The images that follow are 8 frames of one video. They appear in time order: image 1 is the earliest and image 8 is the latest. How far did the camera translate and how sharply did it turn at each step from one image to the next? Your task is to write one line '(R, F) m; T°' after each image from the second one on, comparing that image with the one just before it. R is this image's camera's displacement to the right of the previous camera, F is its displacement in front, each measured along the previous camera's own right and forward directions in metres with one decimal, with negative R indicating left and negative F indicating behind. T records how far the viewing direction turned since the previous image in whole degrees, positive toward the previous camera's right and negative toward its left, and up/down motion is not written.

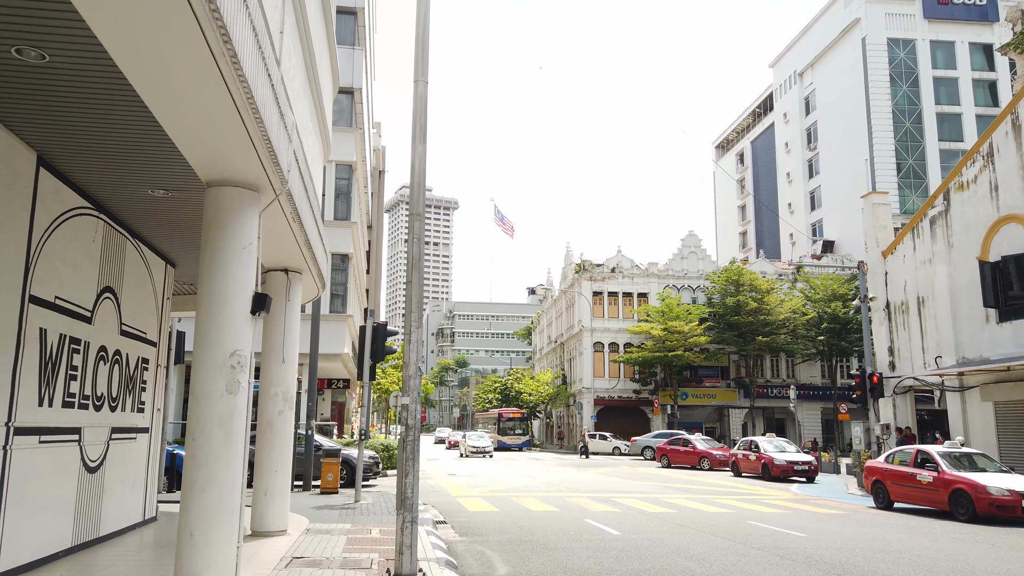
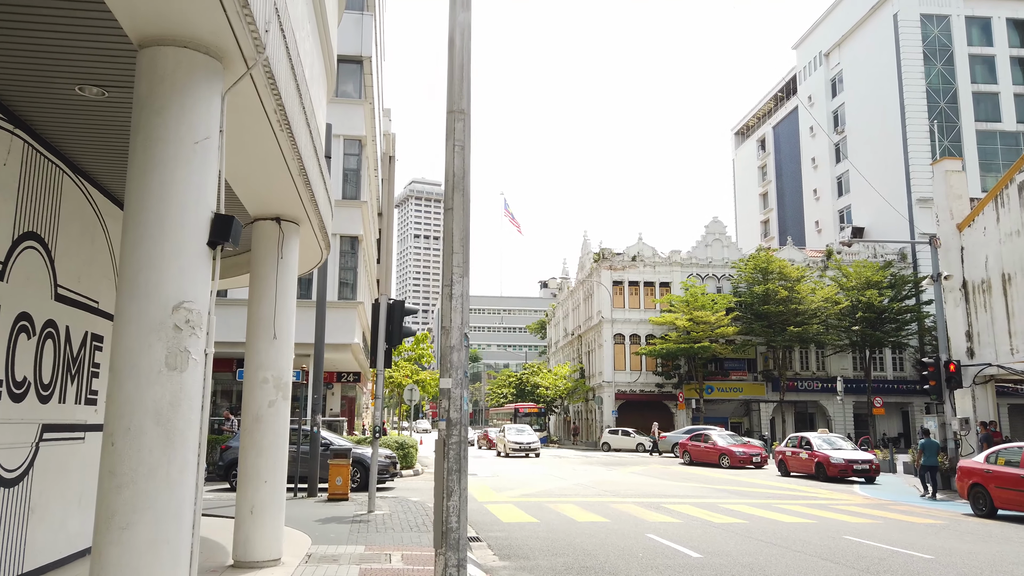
(-0.6, +2.5) m; -1°
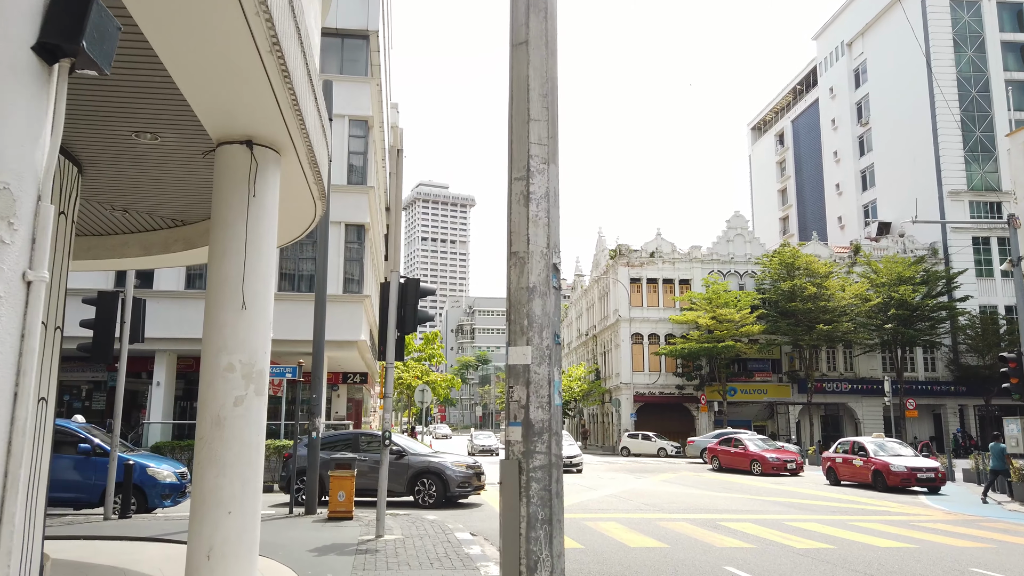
(-0.4, +2.3) m; -1°
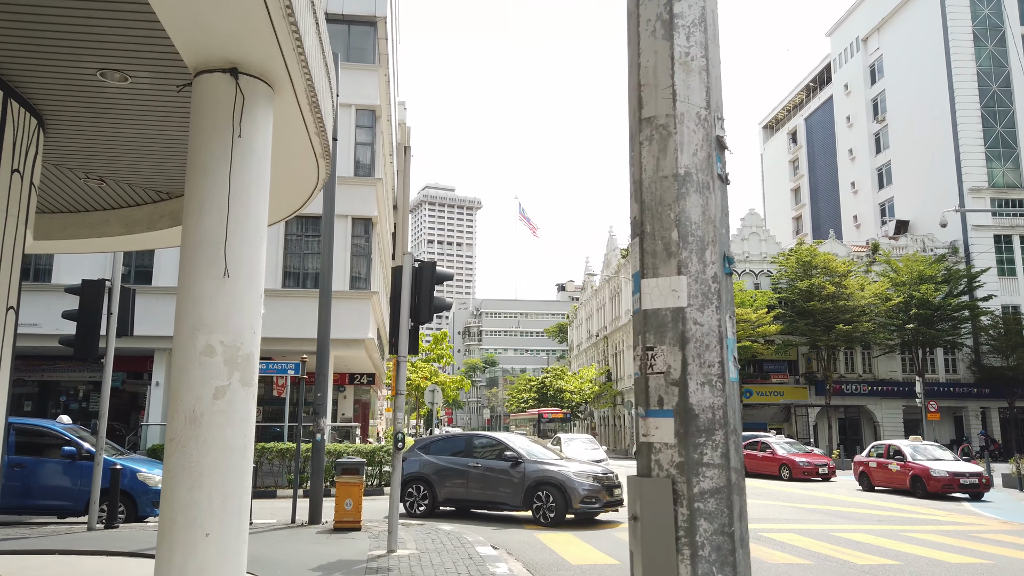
(-0.3, +1.1) m; 0°
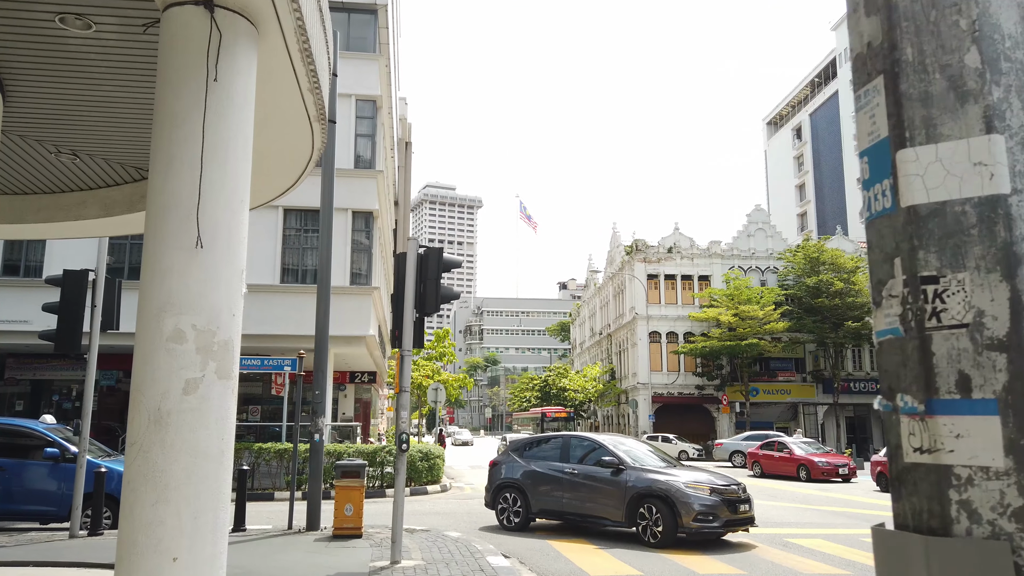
(-0.1, +0.7) m; 0°
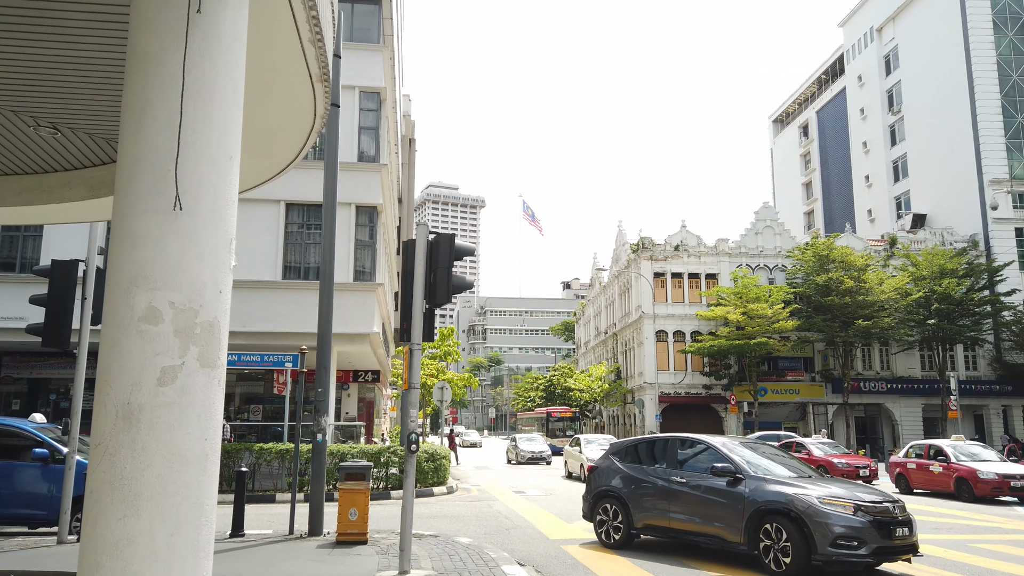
(-0.2, +0.6) m; 0°
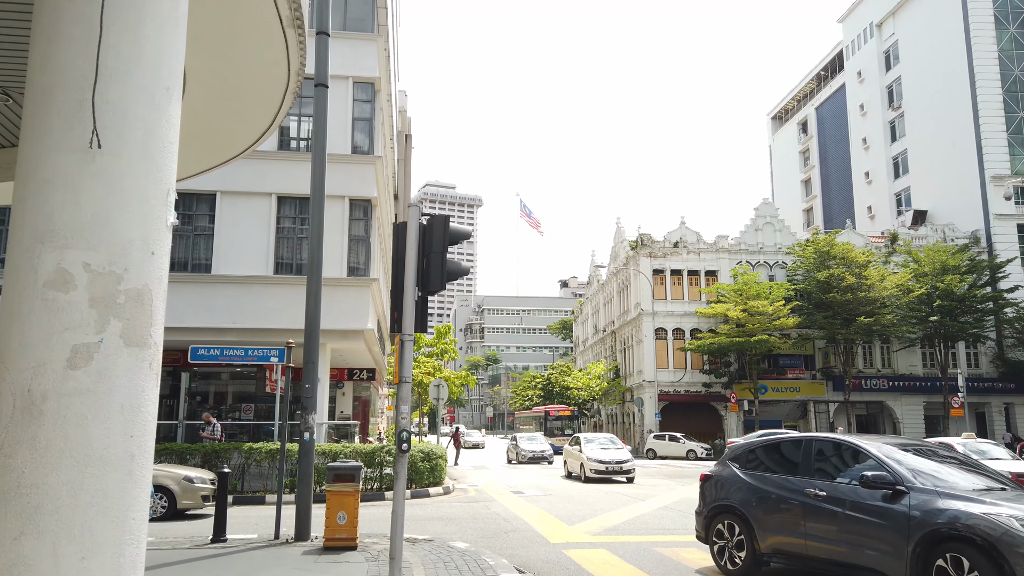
(0.0, +0.6) m; 0°
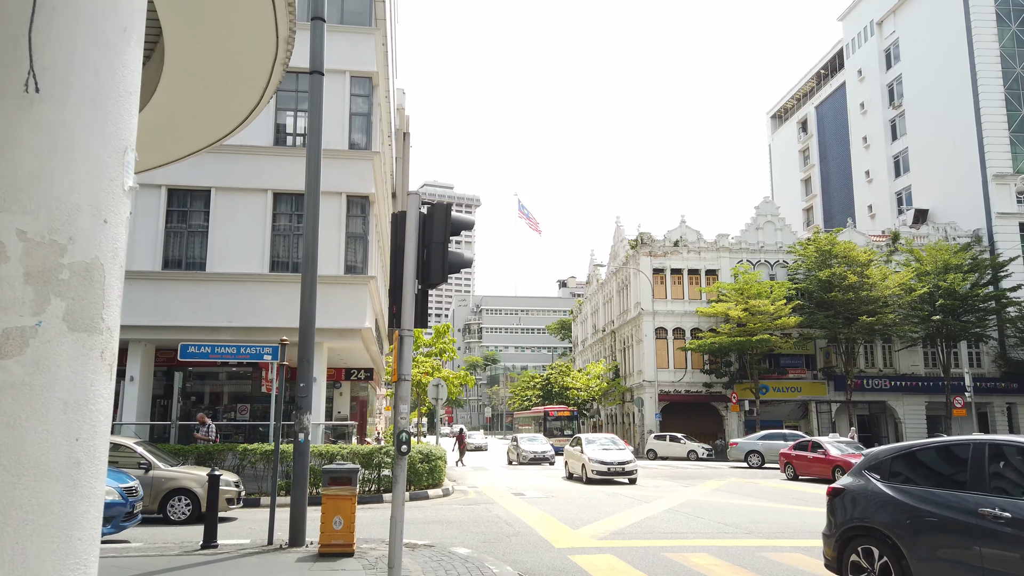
(-0.1, +0.4) m; 0°
